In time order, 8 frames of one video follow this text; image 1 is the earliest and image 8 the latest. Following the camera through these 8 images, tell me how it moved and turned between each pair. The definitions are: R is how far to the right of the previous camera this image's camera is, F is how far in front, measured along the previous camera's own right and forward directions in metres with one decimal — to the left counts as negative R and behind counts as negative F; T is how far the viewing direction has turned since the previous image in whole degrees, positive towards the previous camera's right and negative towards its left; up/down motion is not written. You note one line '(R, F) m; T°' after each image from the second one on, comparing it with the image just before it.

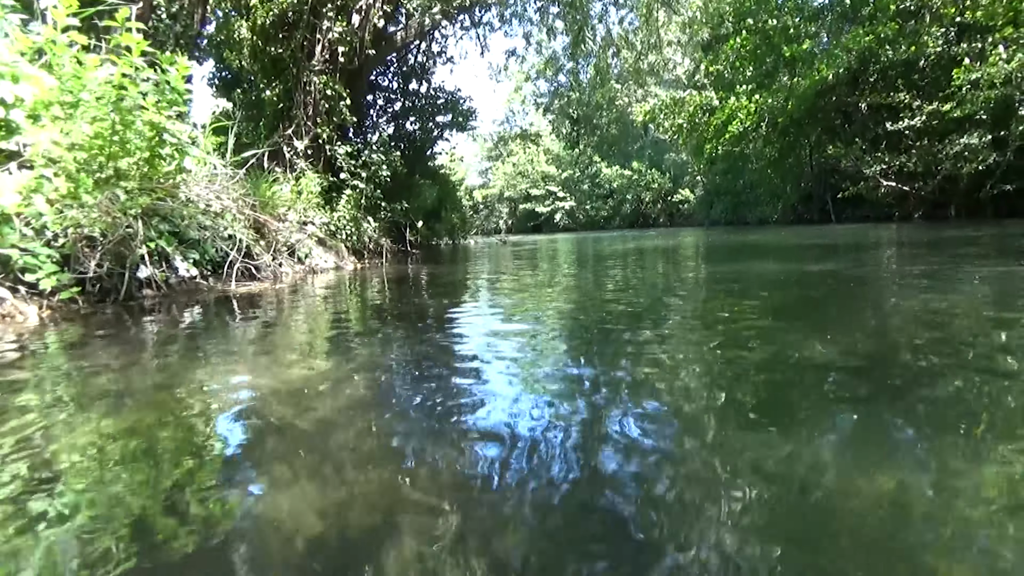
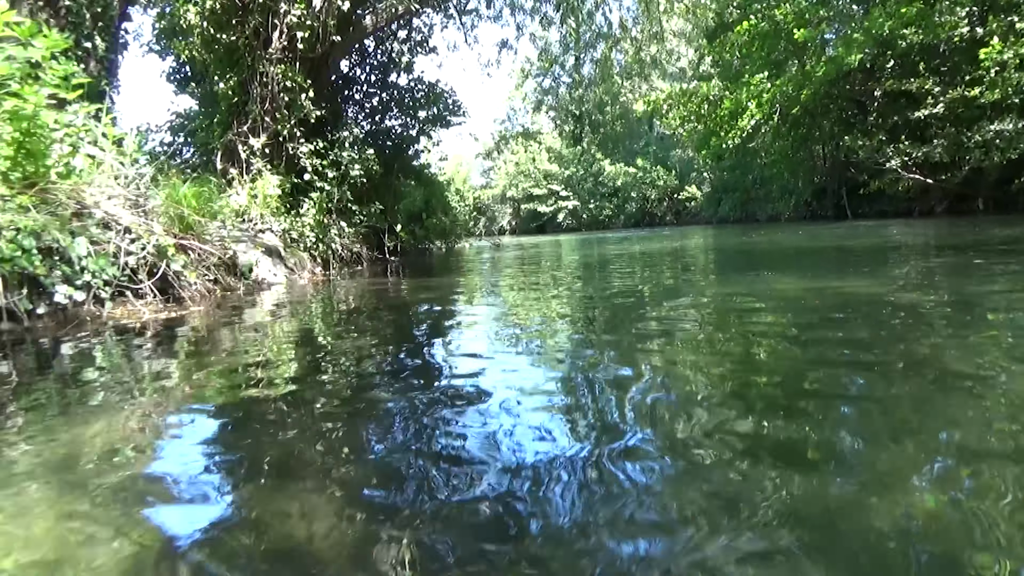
(+0.3, +1.1) m; -1°
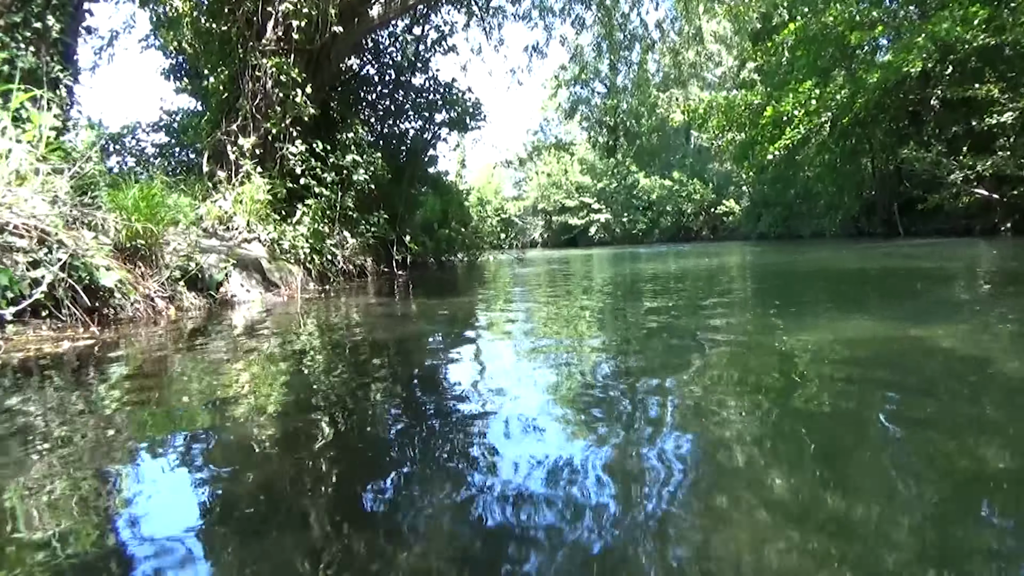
(+0.2, +1.0) m; -3°
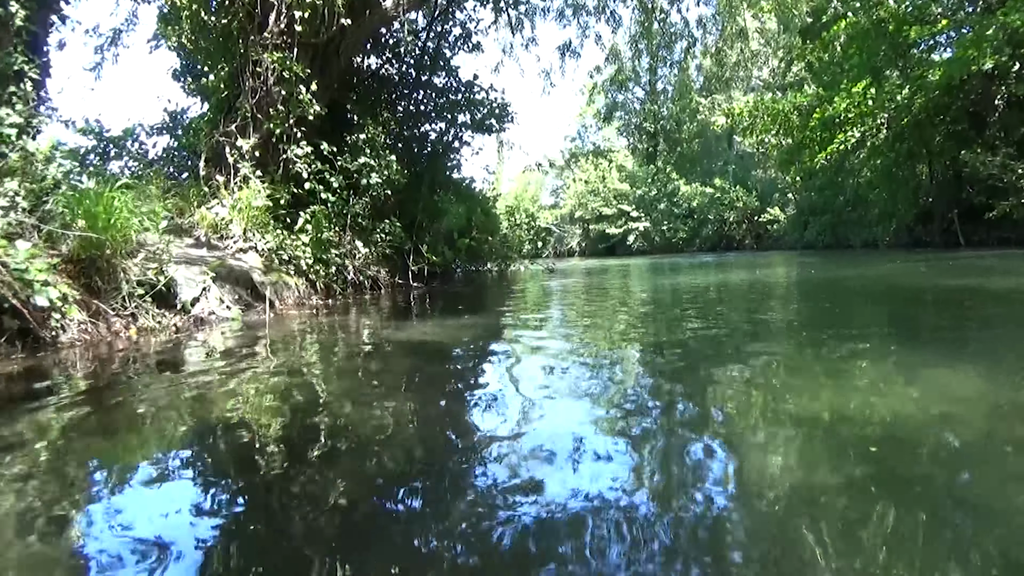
(+0.2, +0.7) m; -3°
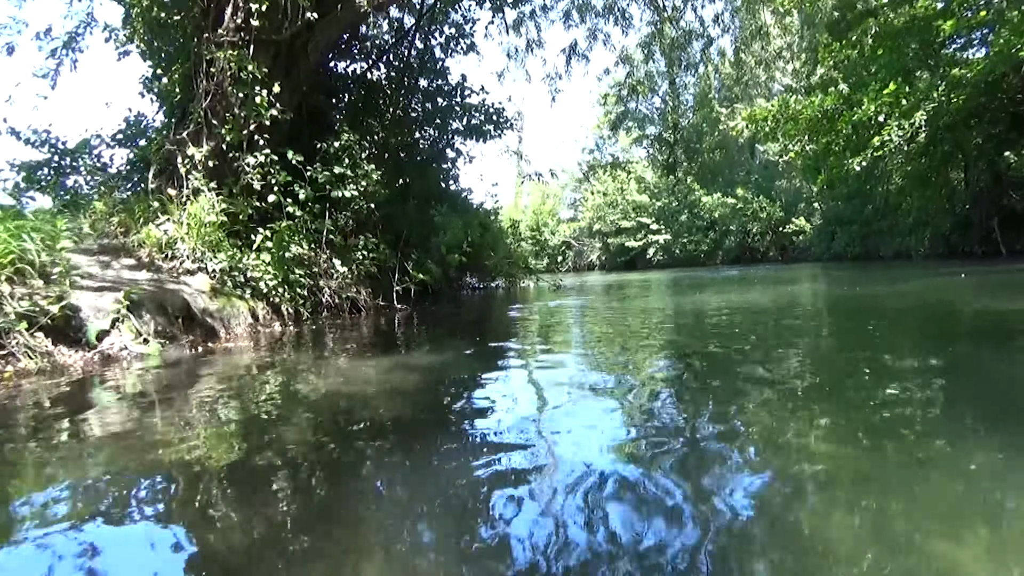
(+0.3, +0.9) m; -2°
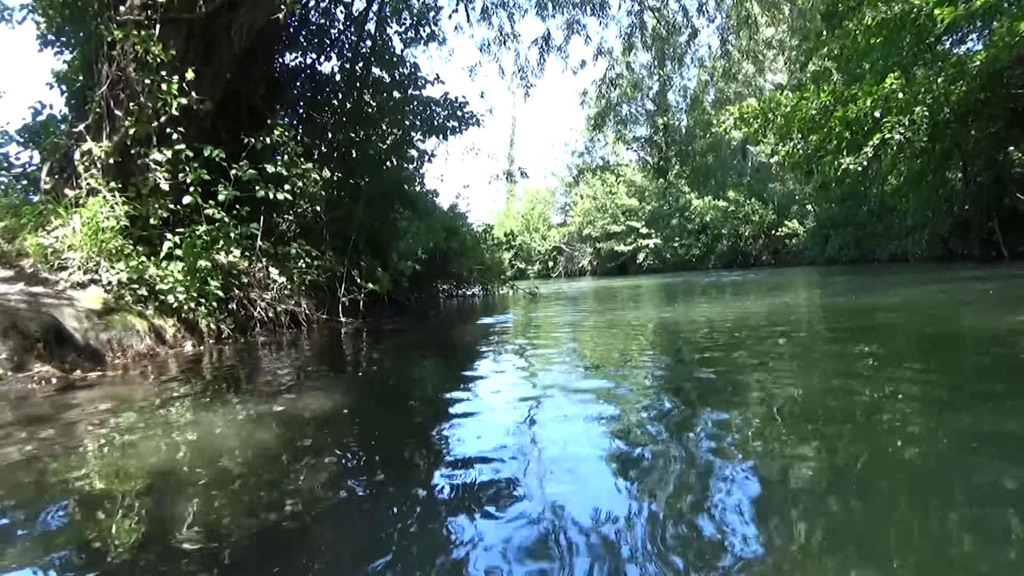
(+0.4, +0.8) m; 0°
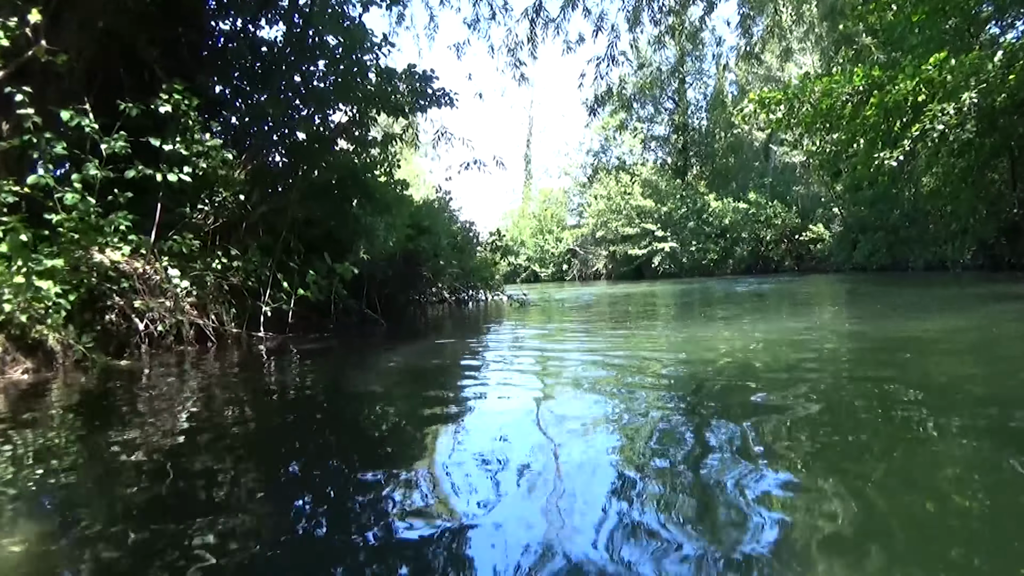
(+0.5, +1.4) m; -1°
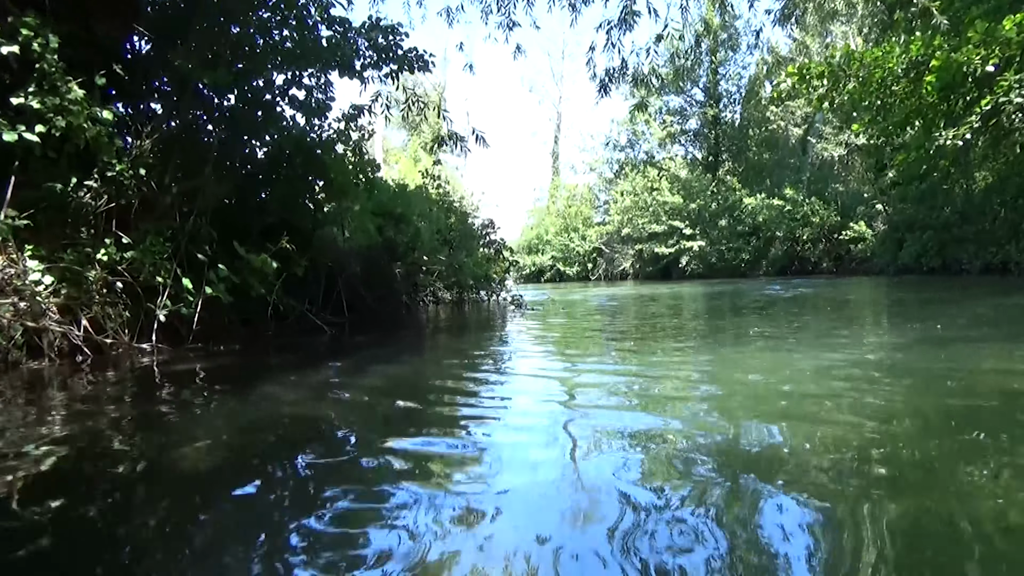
(+0.4, +1.4) m; -2°
